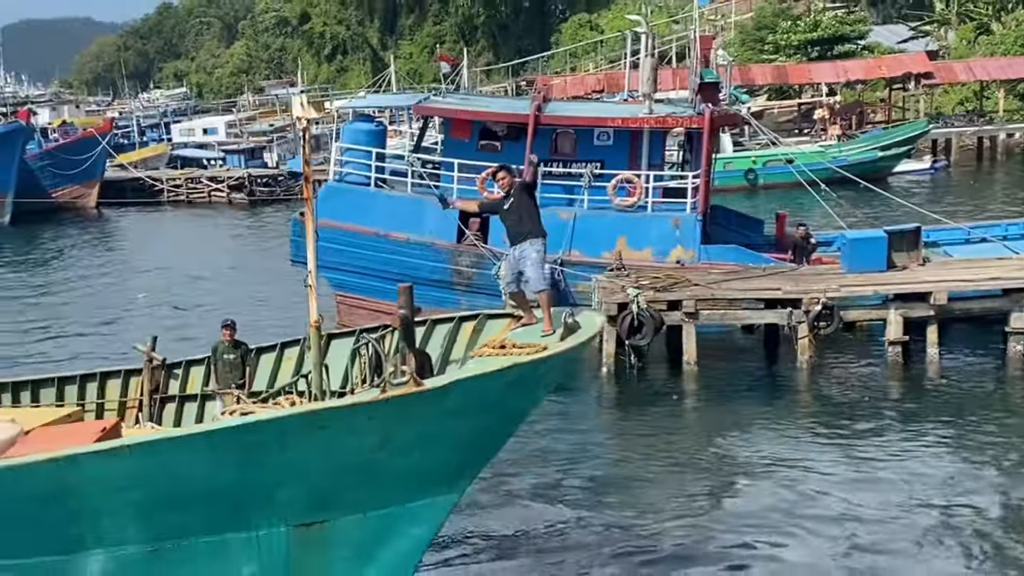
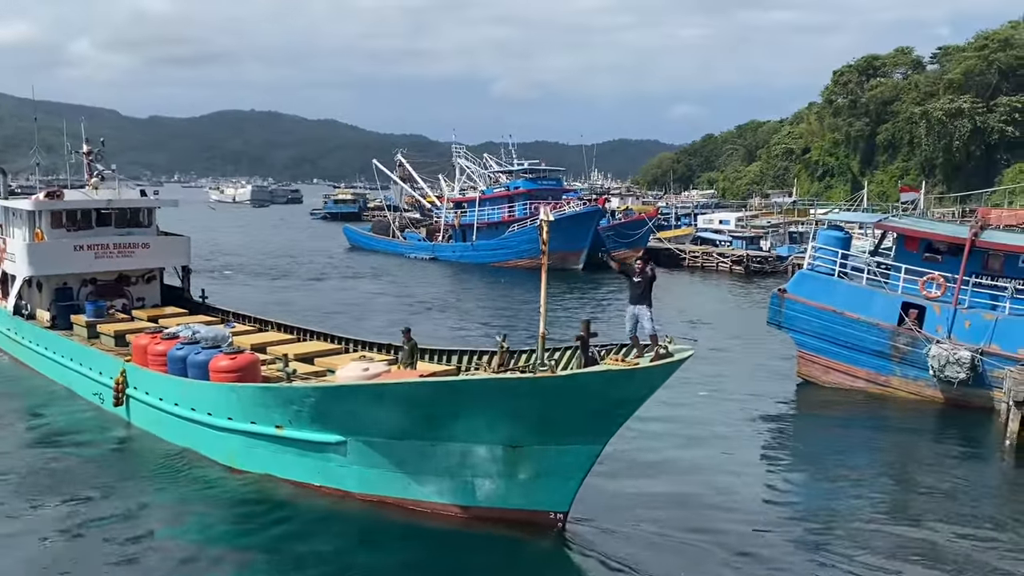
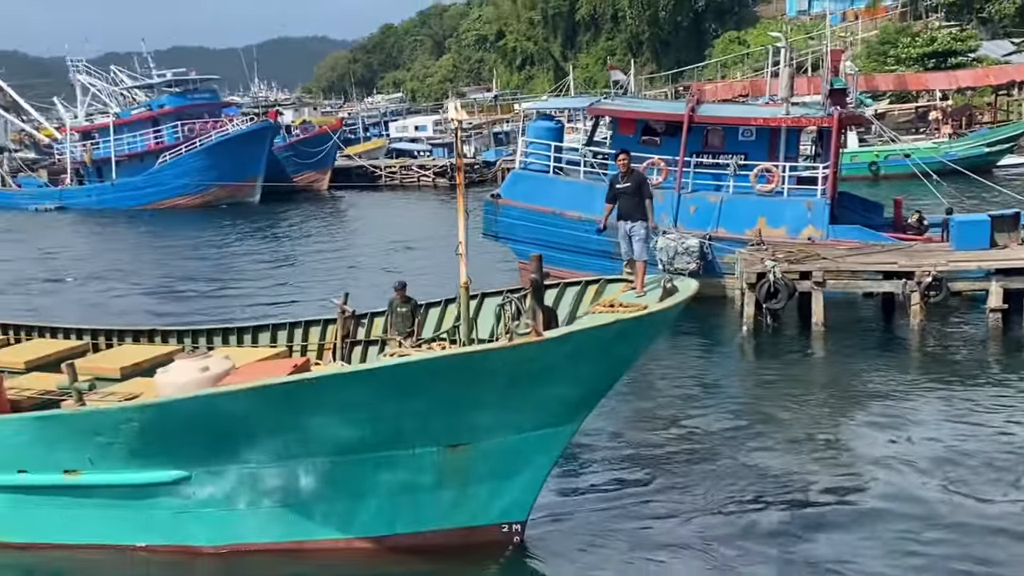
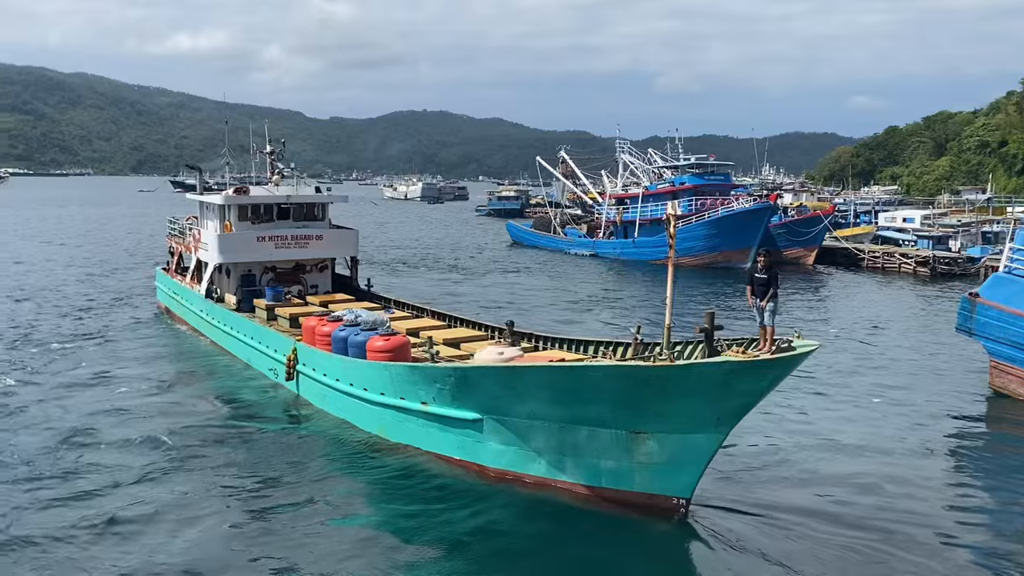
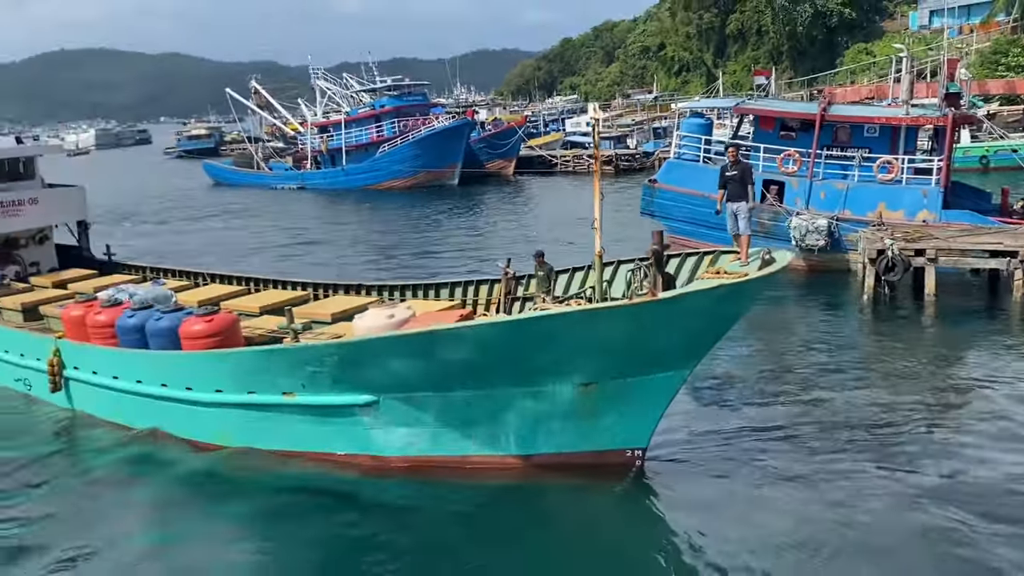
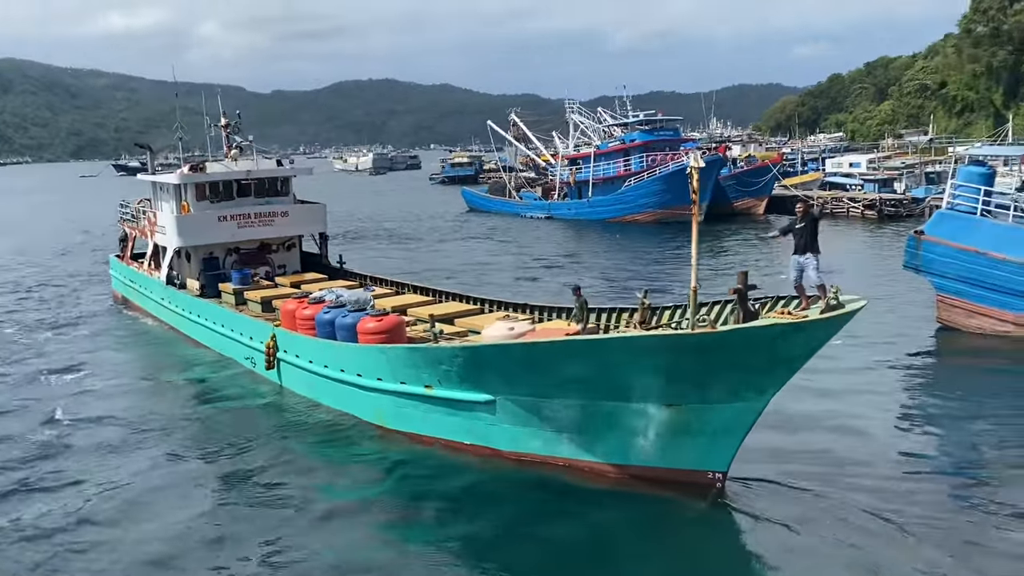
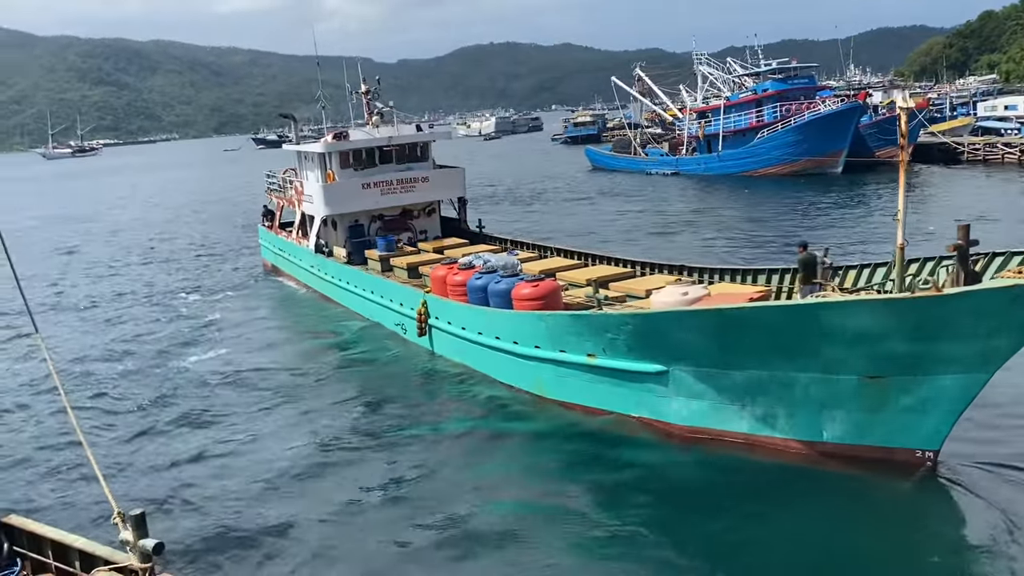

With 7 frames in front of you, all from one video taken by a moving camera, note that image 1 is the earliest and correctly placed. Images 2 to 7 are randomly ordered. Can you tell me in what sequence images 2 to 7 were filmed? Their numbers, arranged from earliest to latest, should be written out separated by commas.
3, 5, 7, 6, 2, 4
